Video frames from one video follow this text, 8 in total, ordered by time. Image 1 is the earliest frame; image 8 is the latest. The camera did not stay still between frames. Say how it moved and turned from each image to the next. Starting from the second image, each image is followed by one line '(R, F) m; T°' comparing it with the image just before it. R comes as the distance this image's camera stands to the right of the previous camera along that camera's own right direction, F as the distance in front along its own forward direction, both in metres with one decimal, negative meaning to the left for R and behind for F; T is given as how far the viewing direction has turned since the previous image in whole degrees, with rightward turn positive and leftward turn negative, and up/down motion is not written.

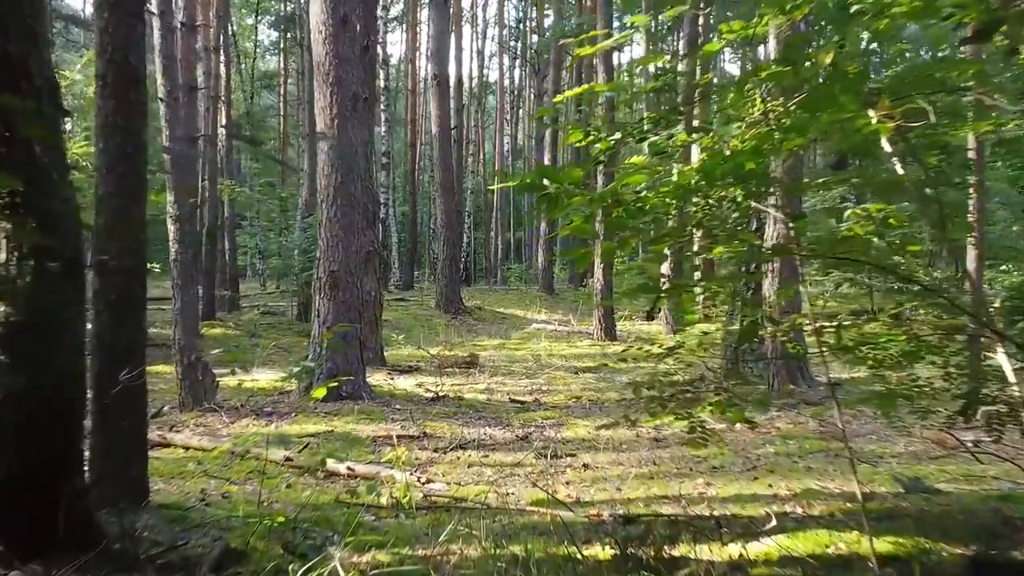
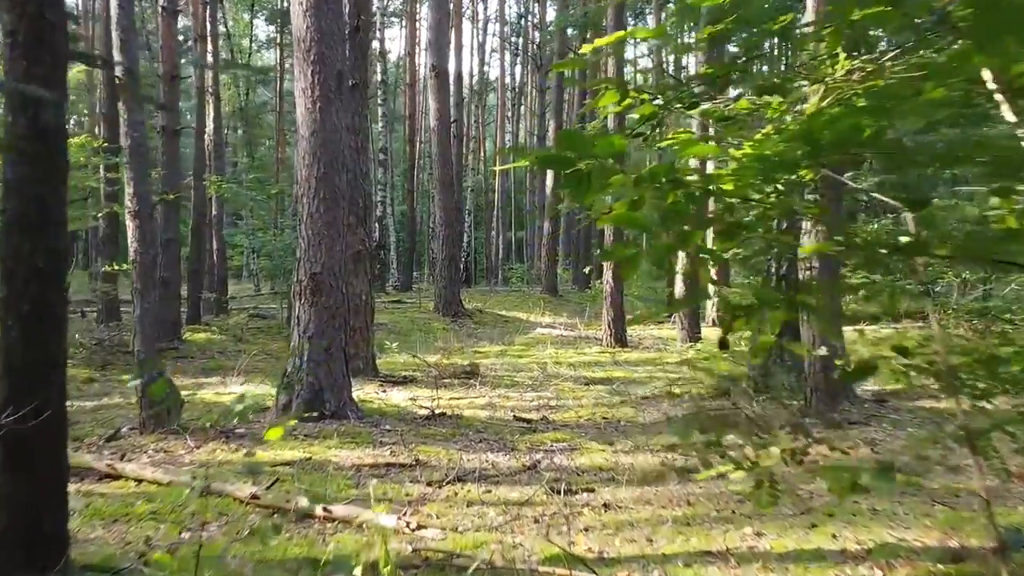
(0.0, +0.9) m; 0°
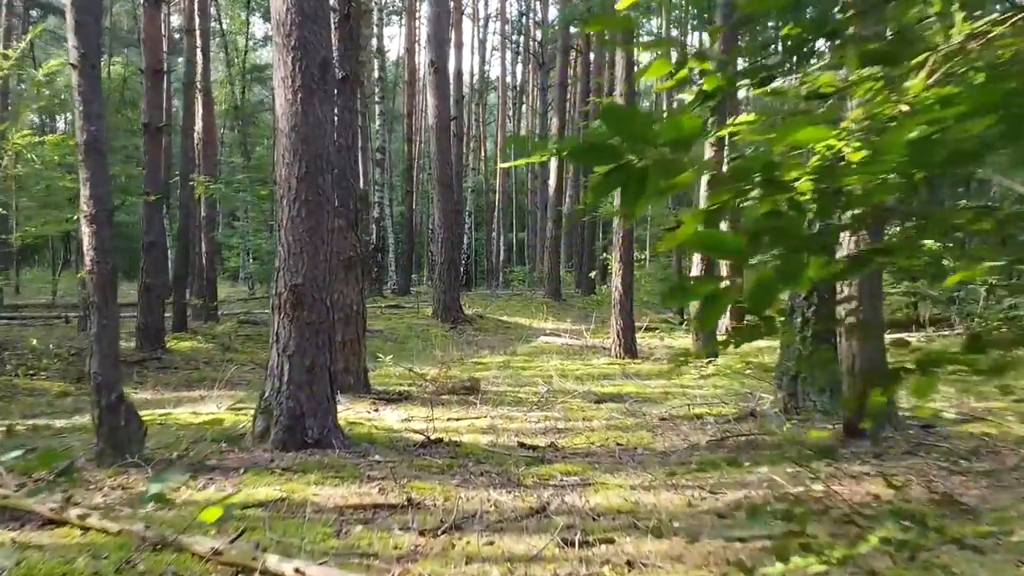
(0.0, +0.7) m; 0°
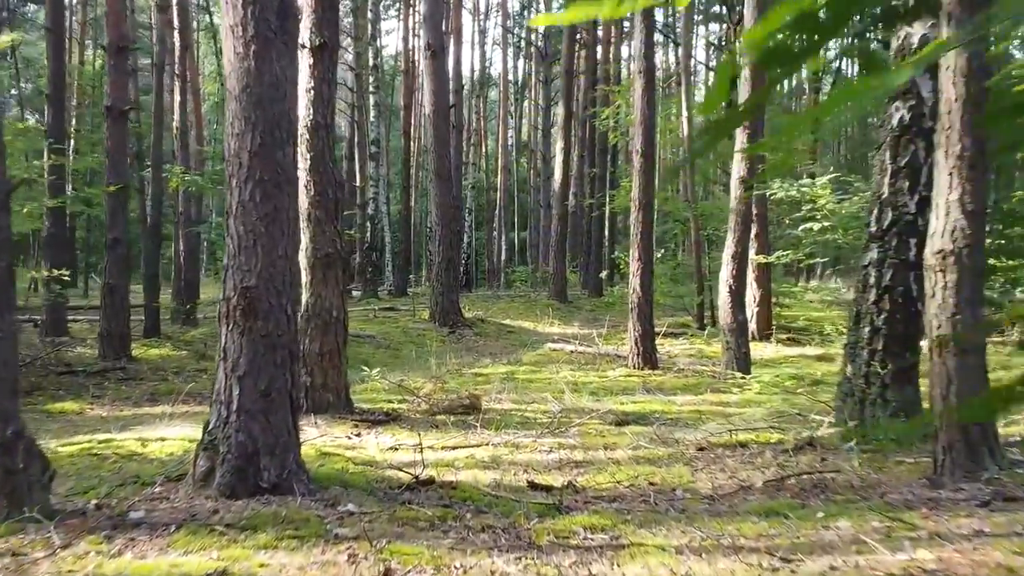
(0.0, +1.2) m; 0°
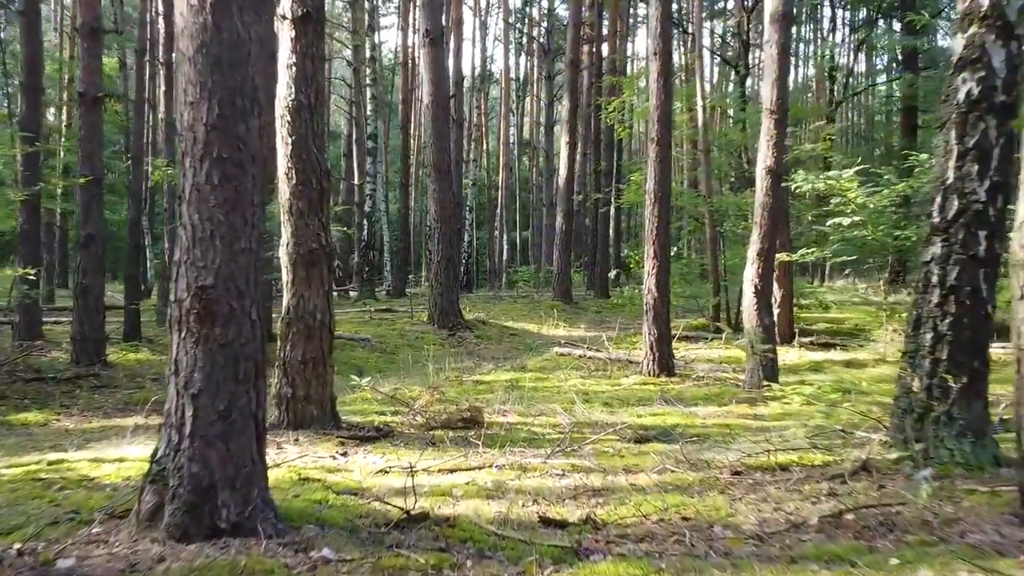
(0.0, +0.8) m; 0°
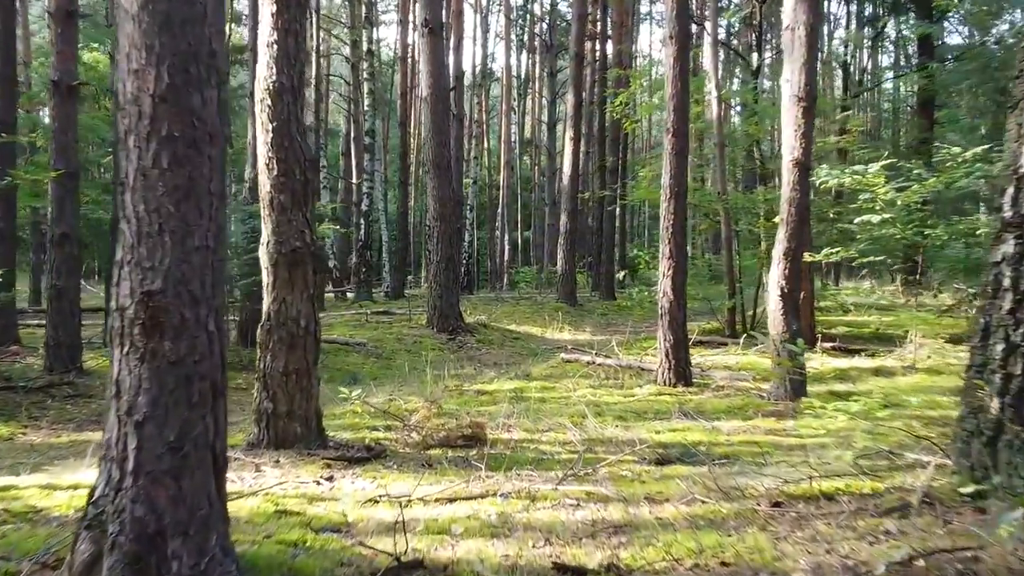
(0.0, +0.7) m; 0°
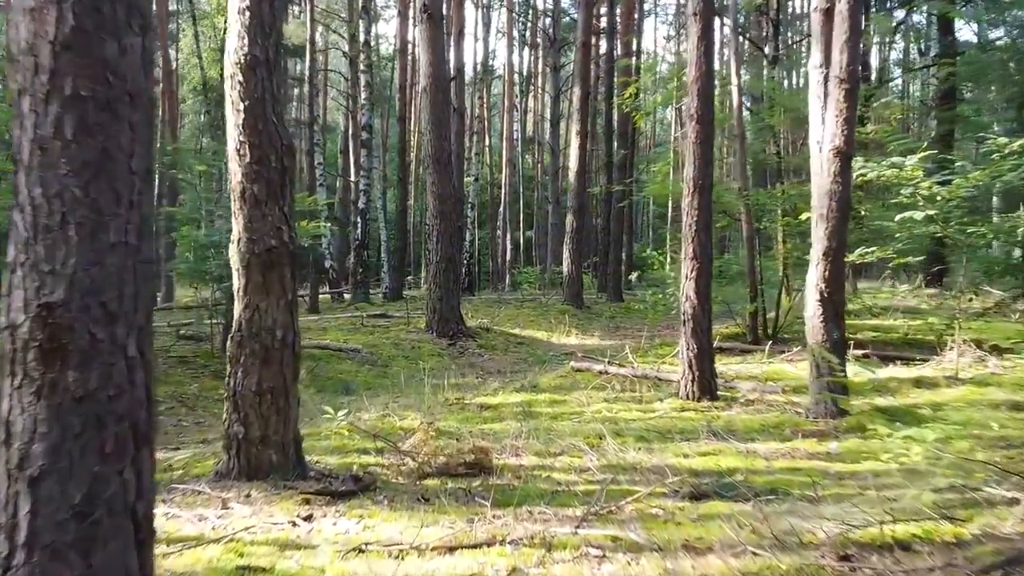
(0.0, +0.8) m; 0°
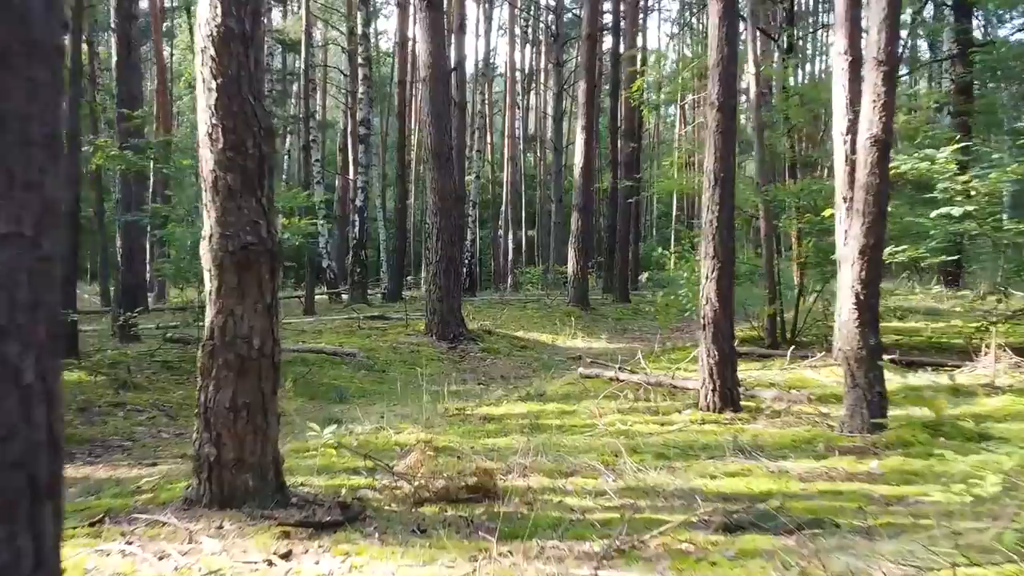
(0.0, +0.6) m; 0°
